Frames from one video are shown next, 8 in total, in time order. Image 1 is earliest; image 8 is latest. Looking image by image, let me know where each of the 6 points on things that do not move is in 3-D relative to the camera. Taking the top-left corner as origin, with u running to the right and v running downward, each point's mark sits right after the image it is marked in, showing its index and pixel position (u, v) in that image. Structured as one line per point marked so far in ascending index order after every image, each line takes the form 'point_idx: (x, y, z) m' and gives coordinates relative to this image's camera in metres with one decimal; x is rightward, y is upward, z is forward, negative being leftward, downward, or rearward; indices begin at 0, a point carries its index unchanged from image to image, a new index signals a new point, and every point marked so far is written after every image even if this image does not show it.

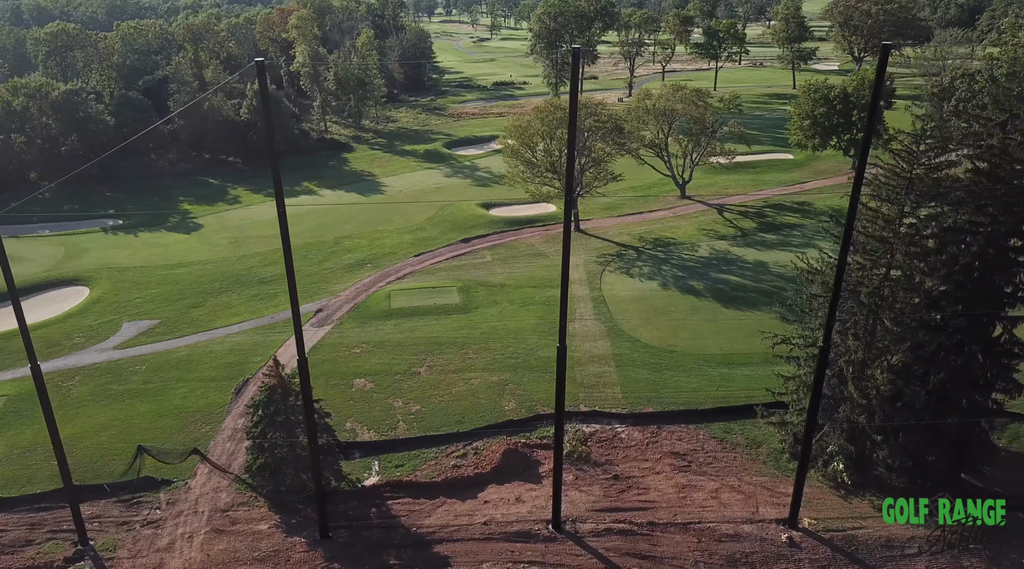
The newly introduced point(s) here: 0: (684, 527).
0: (+4.3, -6.1, +19.3) m
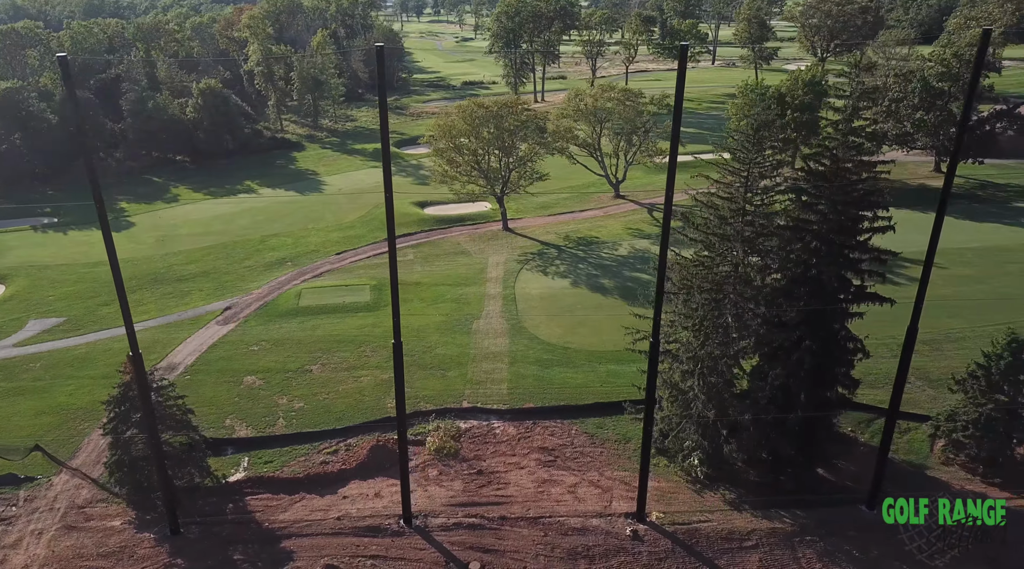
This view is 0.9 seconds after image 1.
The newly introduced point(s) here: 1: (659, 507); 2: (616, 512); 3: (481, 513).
0: (+0.6, -6.0, +19.5) m
1: (+3.8, -5.8, +19.9) m
2: (+2.7, -5.9, +19.7) m
3: (-0.8, -5.9, +19.8) m
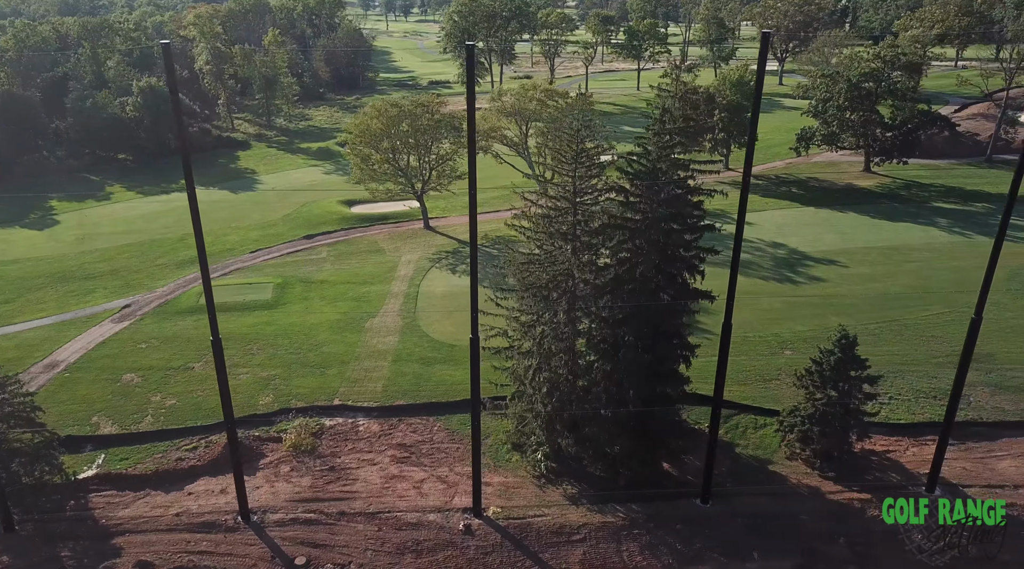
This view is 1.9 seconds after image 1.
0: (-3.6, -6.0, +19.7) m
1: (-0.3, -5.7, +20.1) m
2: (-1.5, -5.8, +19.9) m
3: (-5.0, -5.8, +19.9) m
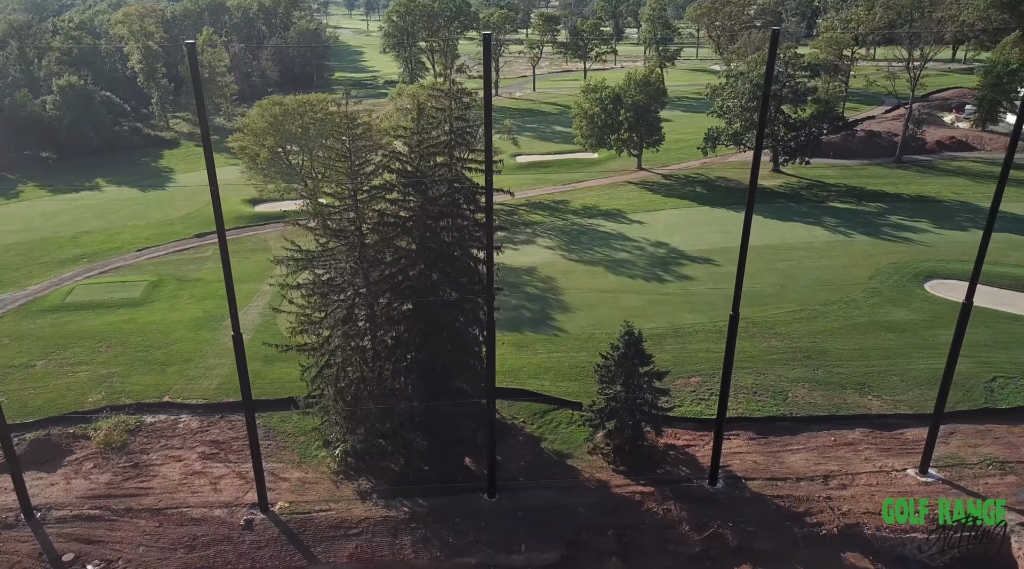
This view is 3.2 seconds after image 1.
0: (-9.2, -5.9, +19.7) m
1: (-5.9, -5.7, +20.3) m
2: (-7.0, -5.7, +20.1) m
3: (-10.6, -5.8, +20.0) m
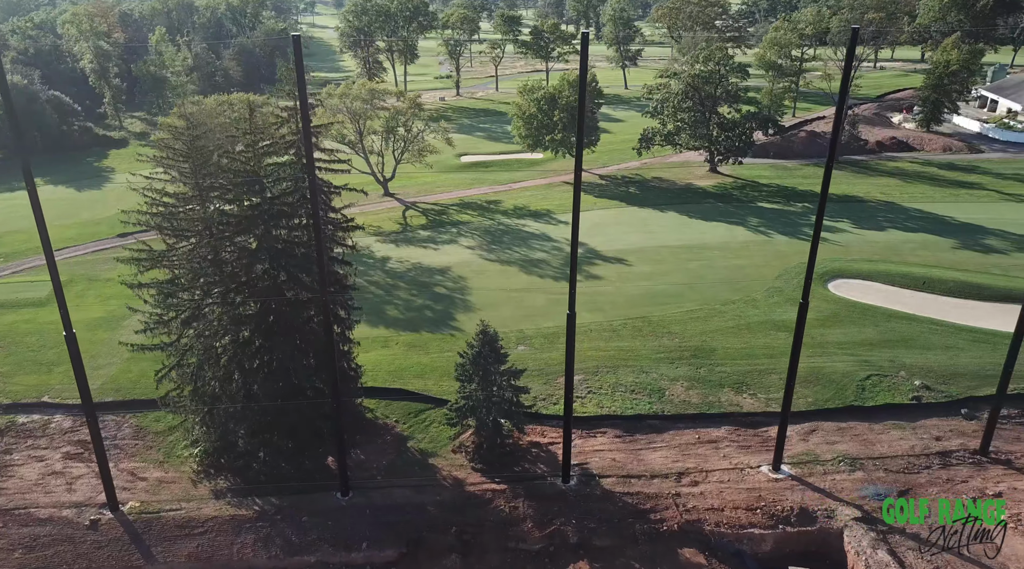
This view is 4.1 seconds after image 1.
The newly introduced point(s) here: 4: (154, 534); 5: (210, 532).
0: (-13.1, -5.9, +19.7) m
1: (-9.8, -5.6, +20.3) m
2: (-10.9, -5.7, +20.0) m
3: (-14.4, -5.7, +19.9) m
4: (-8.8, -6.2, +19.0) m
5: (-7.4, -6.1, +18.9) m
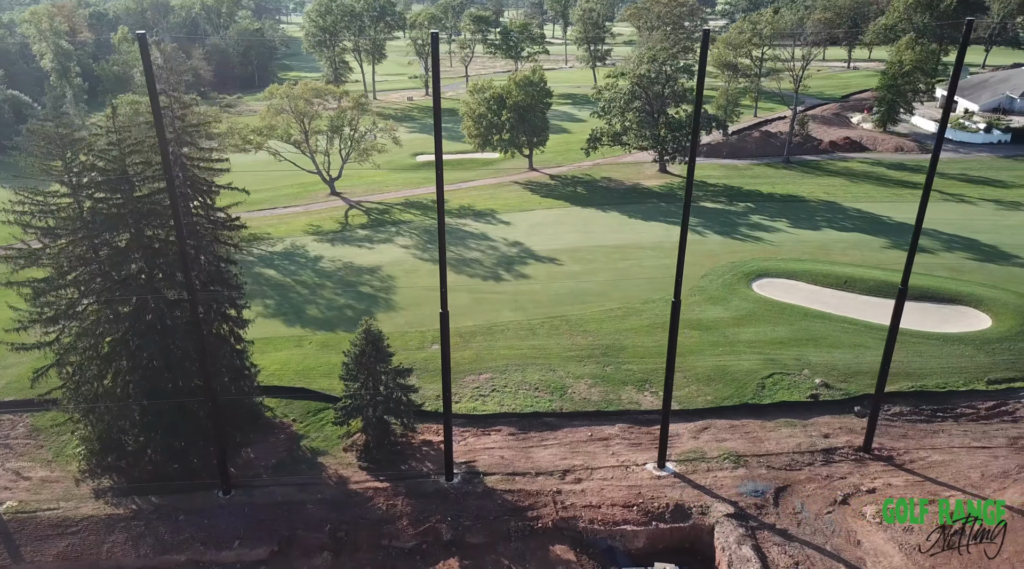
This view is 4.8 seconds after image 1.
0: (-16.2, -5.8, +19.6) m
1: (-12.9, -5.6, +20.2) m
2: (-14.1, -5.7, +19.9) m
3: (-17.6, -5.7, +19.8) m
4: (-11.9, -6.1, +18.9) m
5: (-10.6, -6.1, +18.8) m
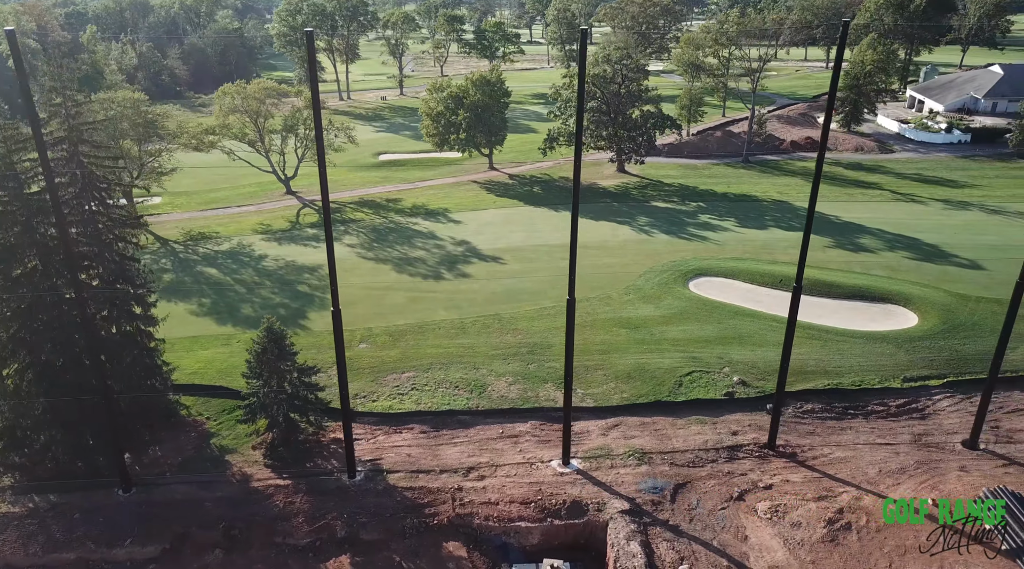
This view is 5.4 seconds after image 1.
0: (-18.8, -5.8, +19.5) m
1: (-15.6, -5.6, +20.1) m
2: (-16.7, -5.6, +19.8) m
3: (-20.2, -5.7, +19.7) m
4: (-14.6, -6.1, +18.8) m
5: (-13.2, -6.0, +18.8) m
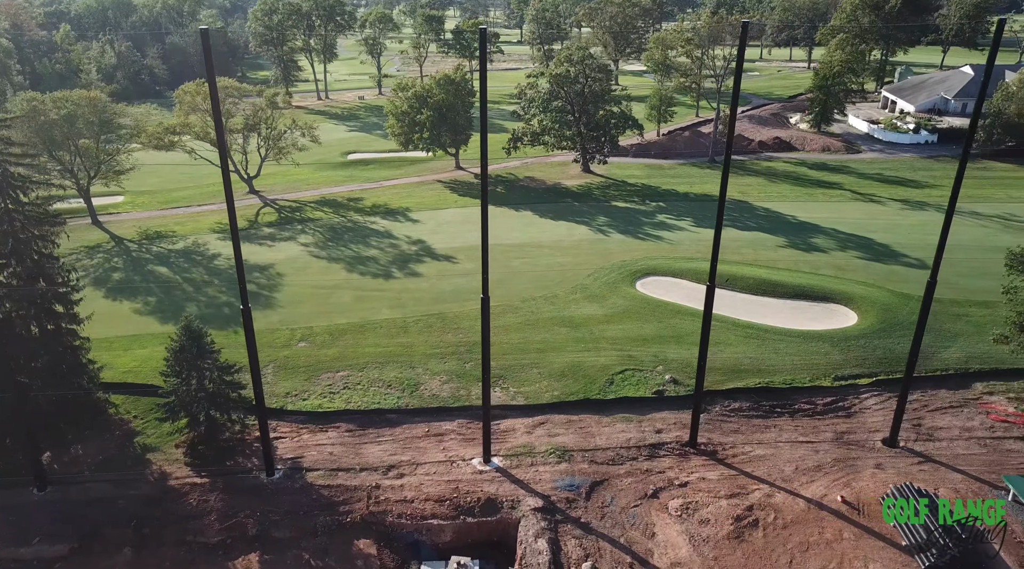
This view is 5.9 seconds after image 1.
0: (-21.0, -5.7, +19.3) m
1: (-17.7, -5.5, +20.0) m
2: (-18.9, -5.6, +19.7) m
3: (-22.4, -5.6, +19.5) m
4: (-16.7, -6.0, +18.7) m
5: (-15.3, -6.0, +18.7) m
